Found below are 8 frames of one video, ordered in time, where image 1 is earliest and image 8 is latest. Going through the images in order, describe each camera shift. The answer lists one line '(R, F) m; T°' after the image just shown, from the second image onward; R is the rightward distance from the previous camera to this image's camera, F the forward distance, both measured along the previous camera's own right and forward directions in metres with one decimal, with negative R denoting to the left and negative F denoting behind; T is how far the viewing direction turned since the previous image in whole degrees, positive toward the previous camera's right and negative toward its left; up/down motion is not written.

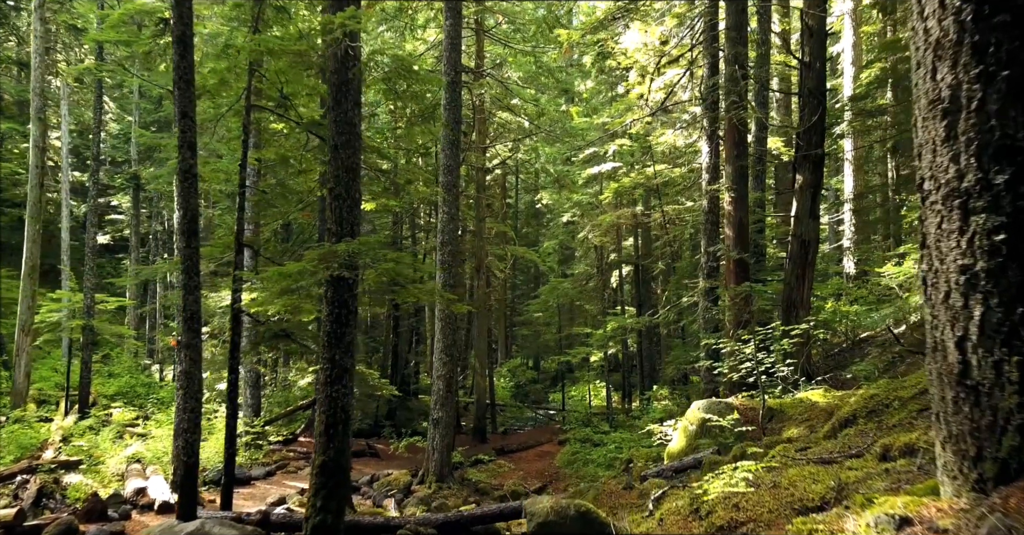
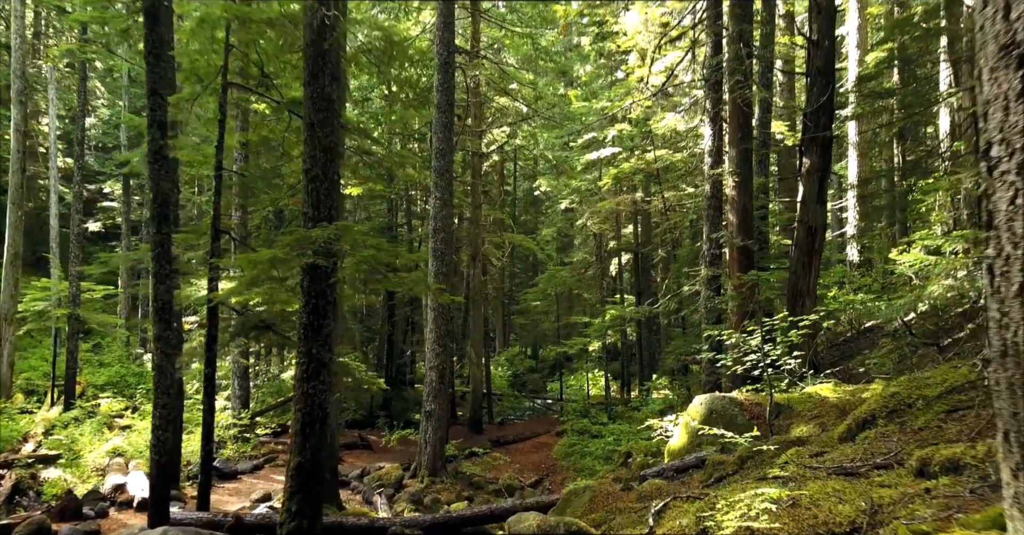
(+0.1, +0.6) m; 0°
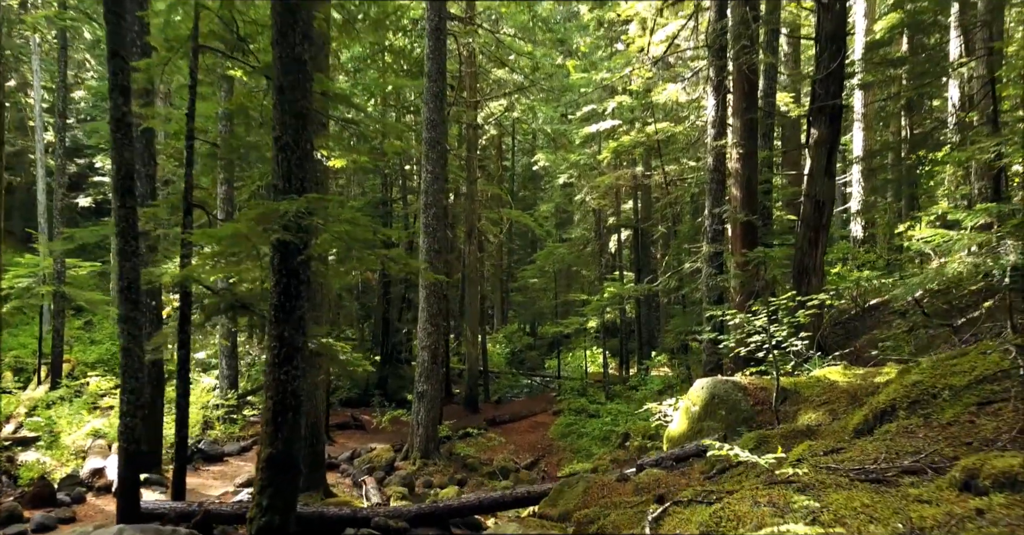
(+0.1, +0.6) m; 0°
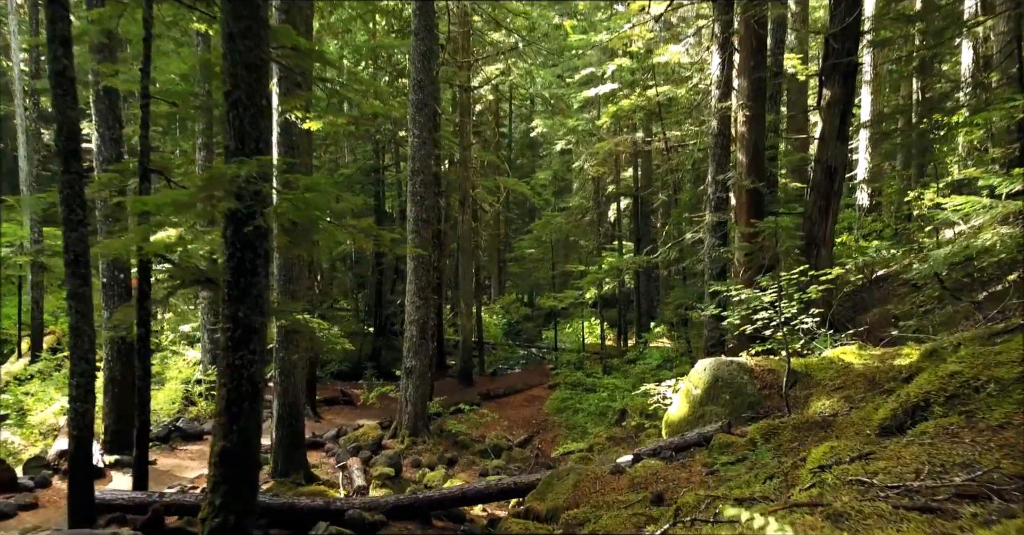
(+0.1, +0.8) m; 0°
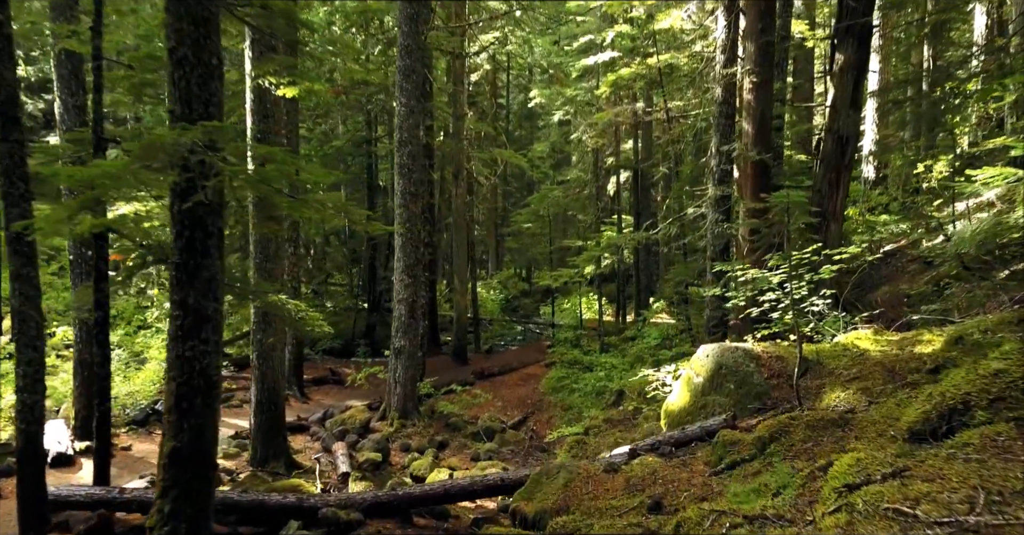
(+0.1, +0.7) m; 0°
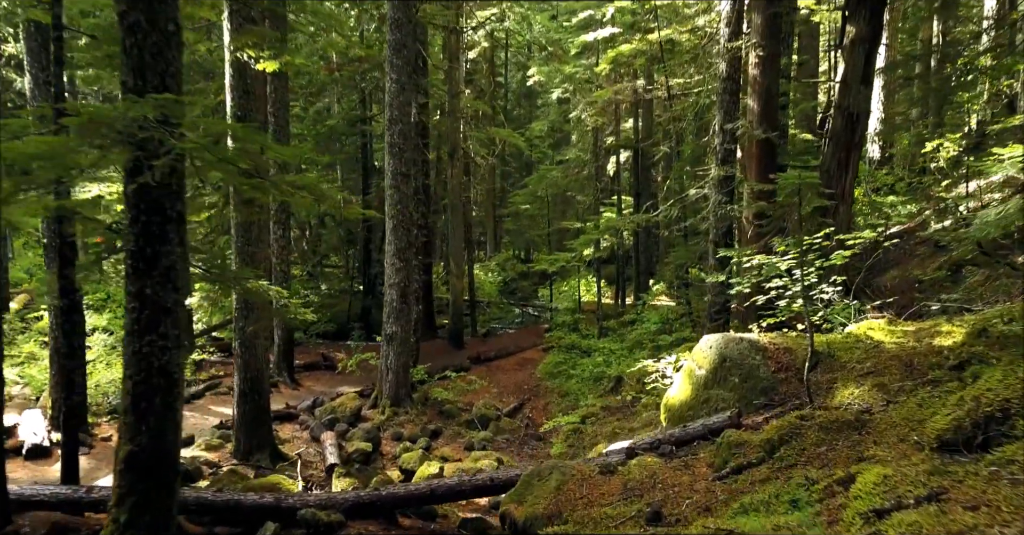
(+0.1, +0.5) m; 0°
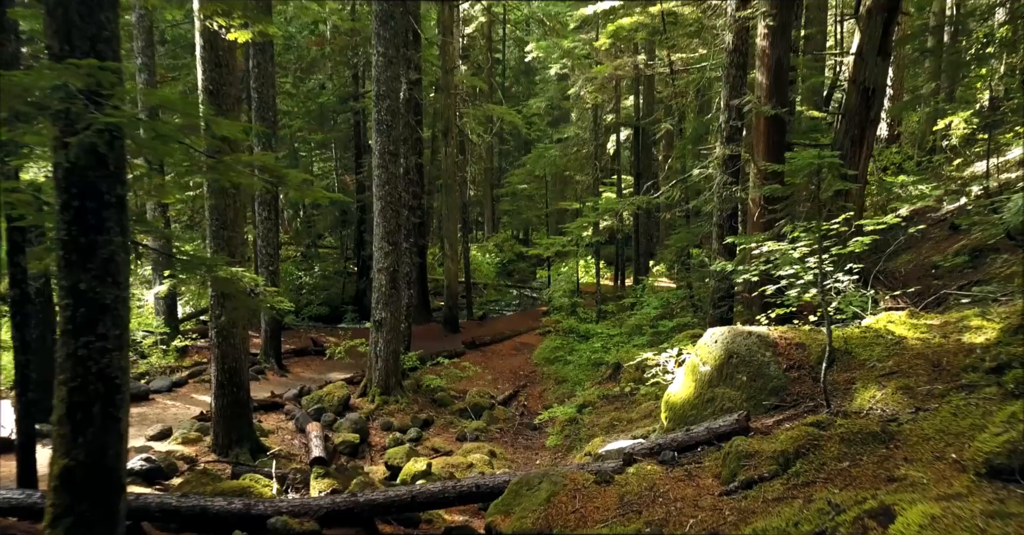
(+0.1, +0.6) m; 0°
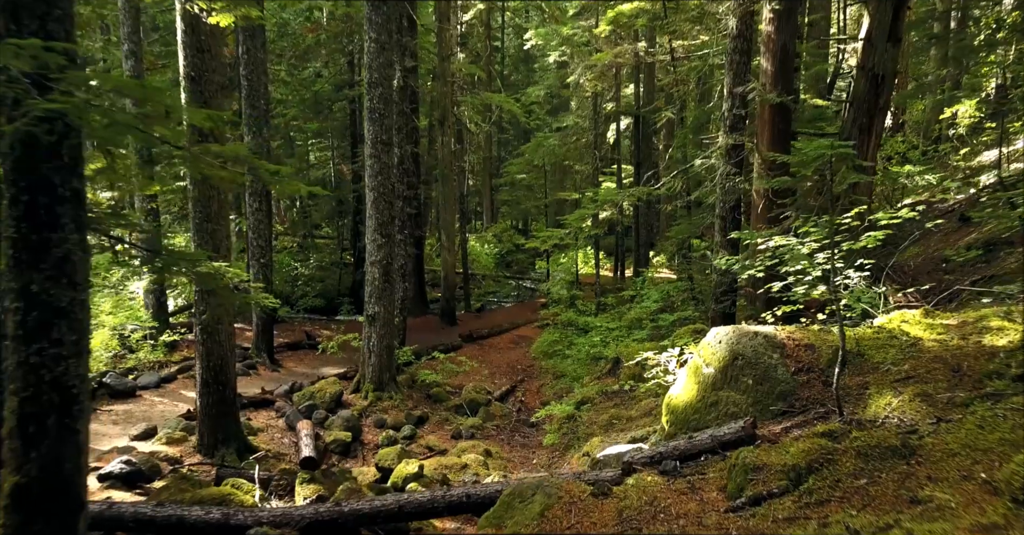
(+0.1, +0.4) m; 0°
